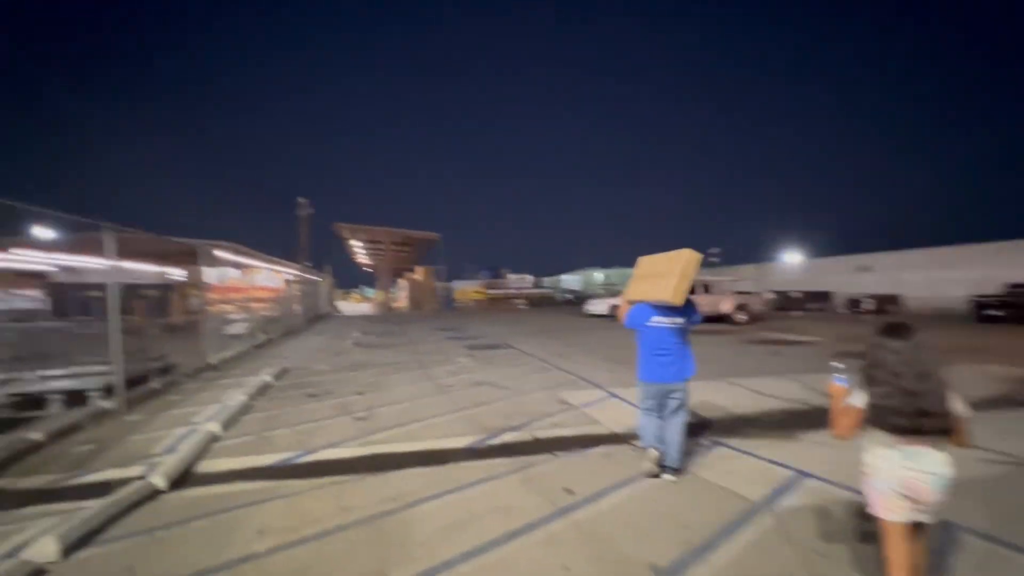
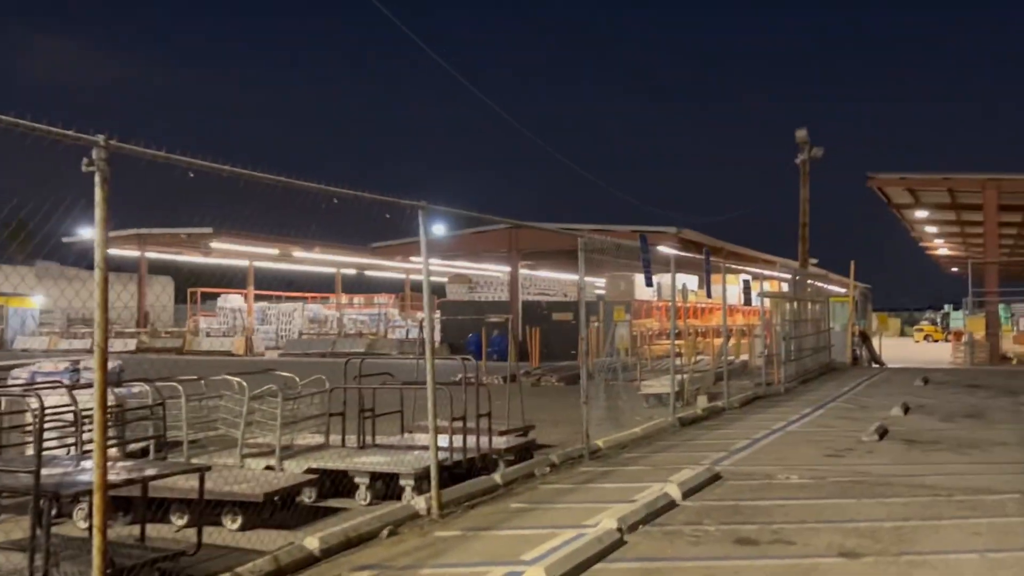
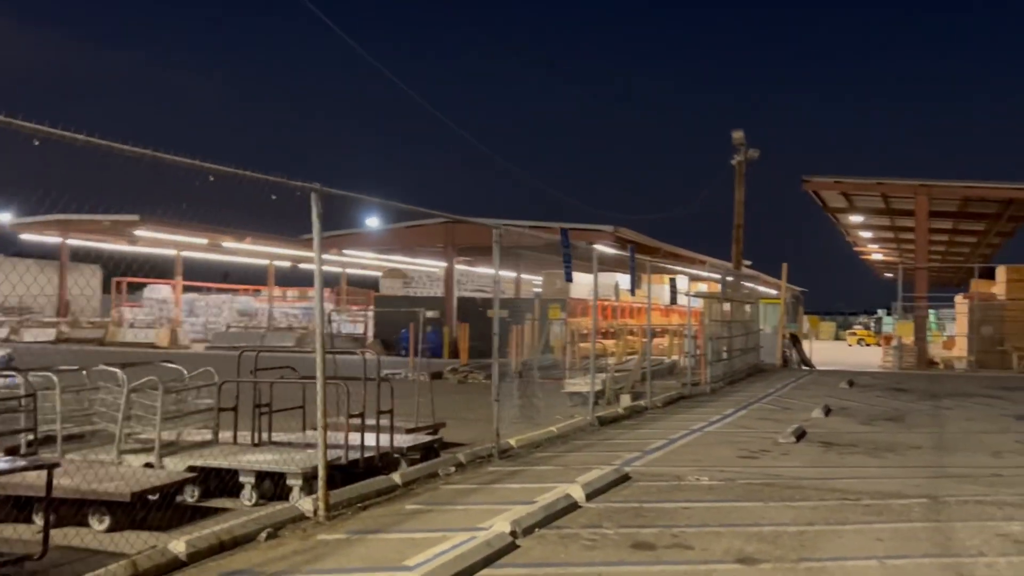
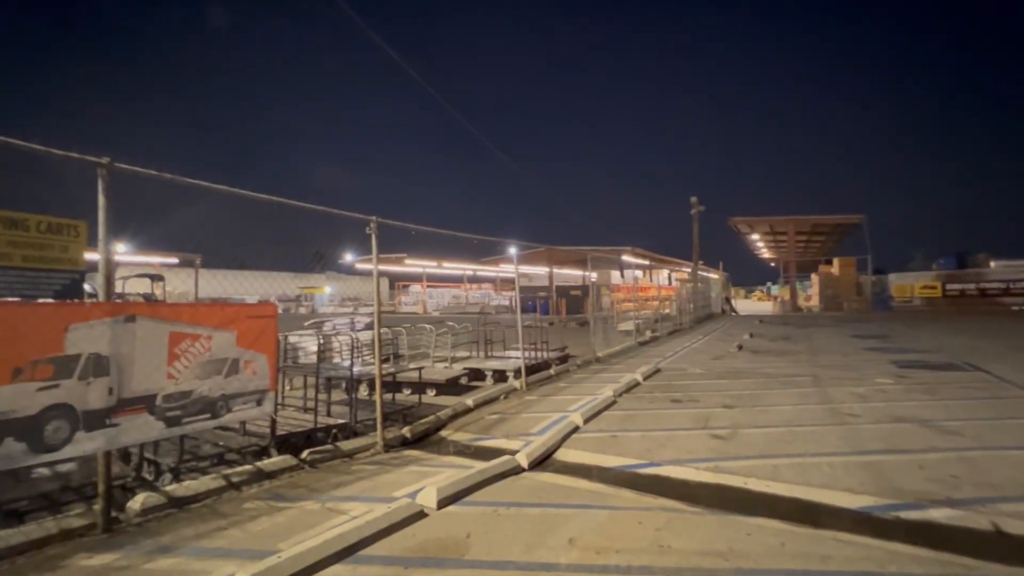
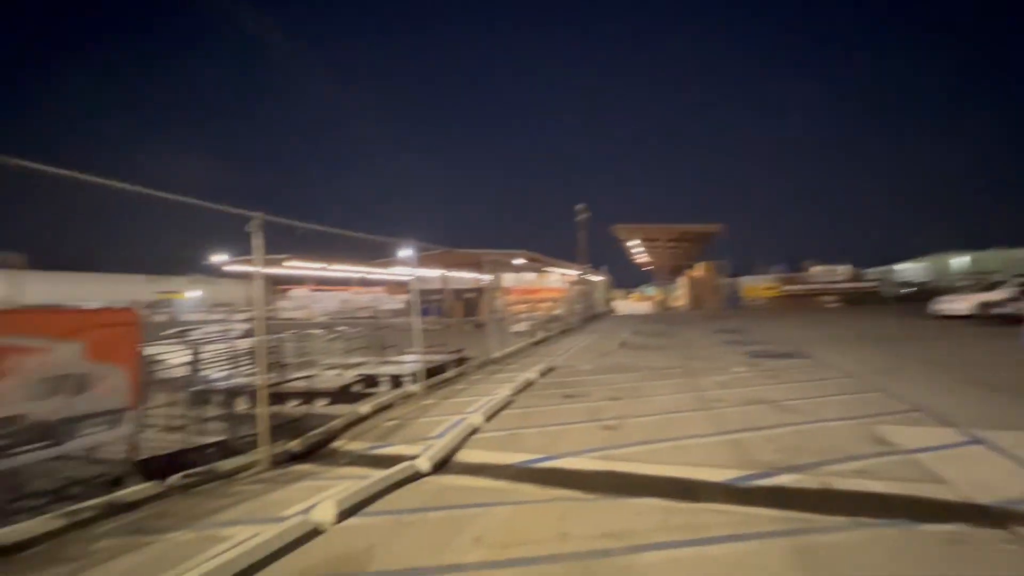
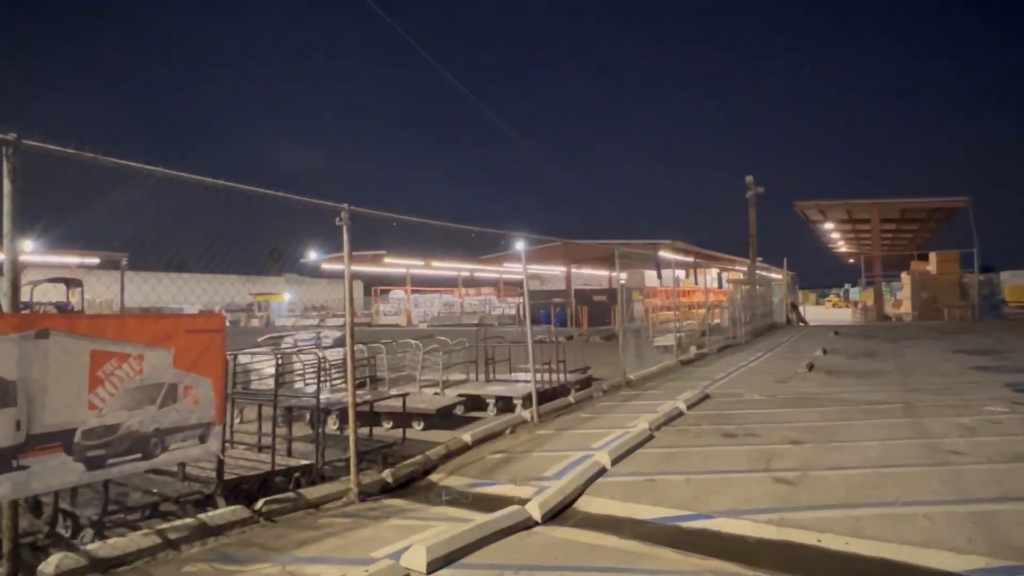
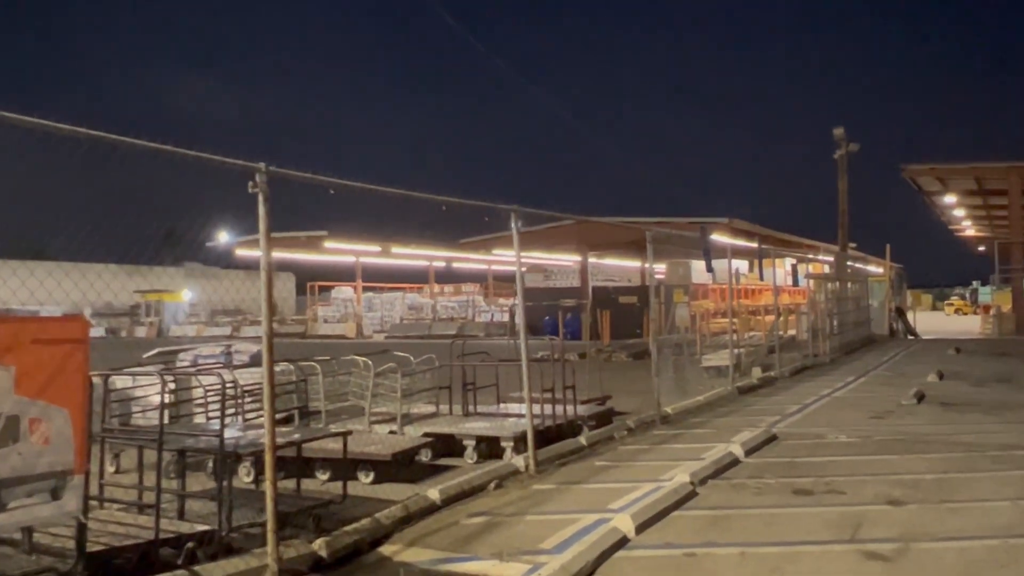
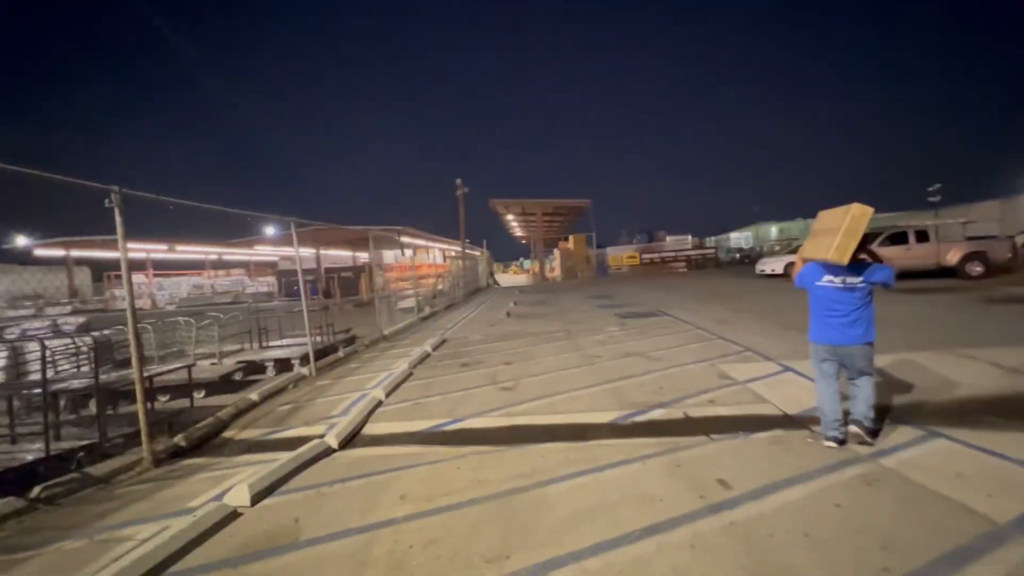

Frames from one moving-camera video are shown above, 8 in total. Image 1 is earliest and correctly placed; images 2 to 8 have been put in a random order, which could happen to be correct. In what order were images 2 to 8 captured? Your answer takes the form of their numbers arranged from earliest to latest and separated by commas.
8, 5, 4, 6, 7, 2, 3
